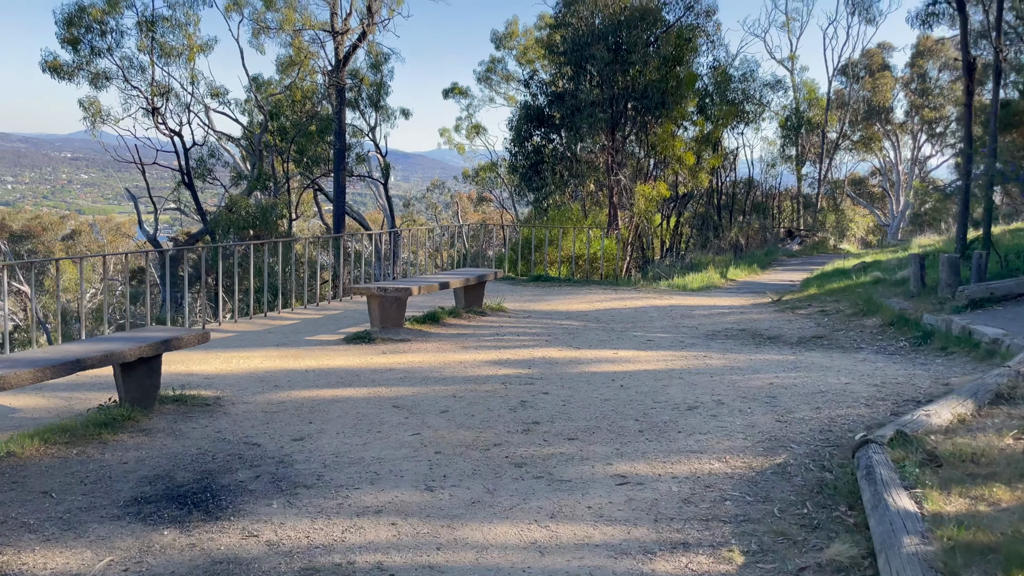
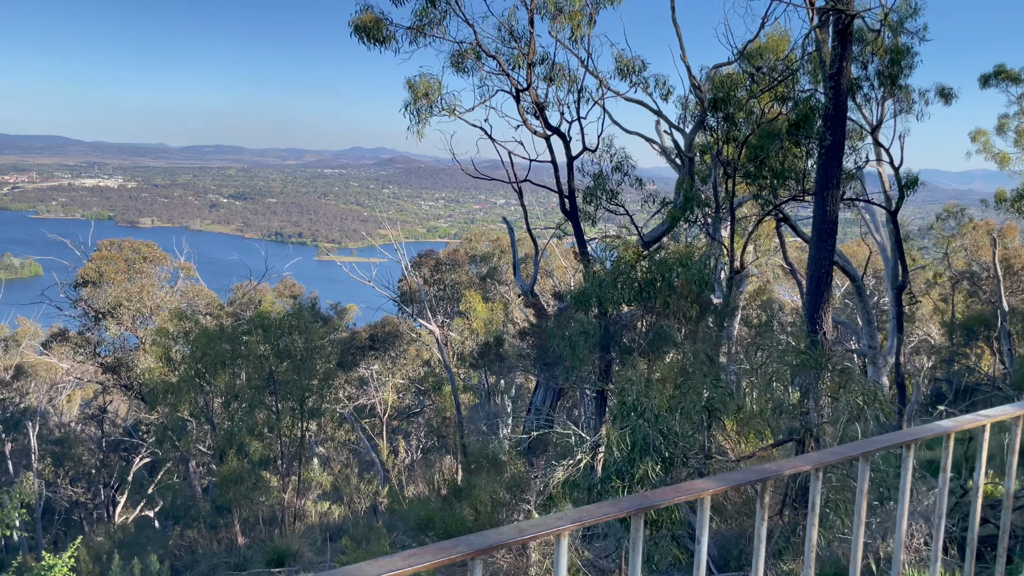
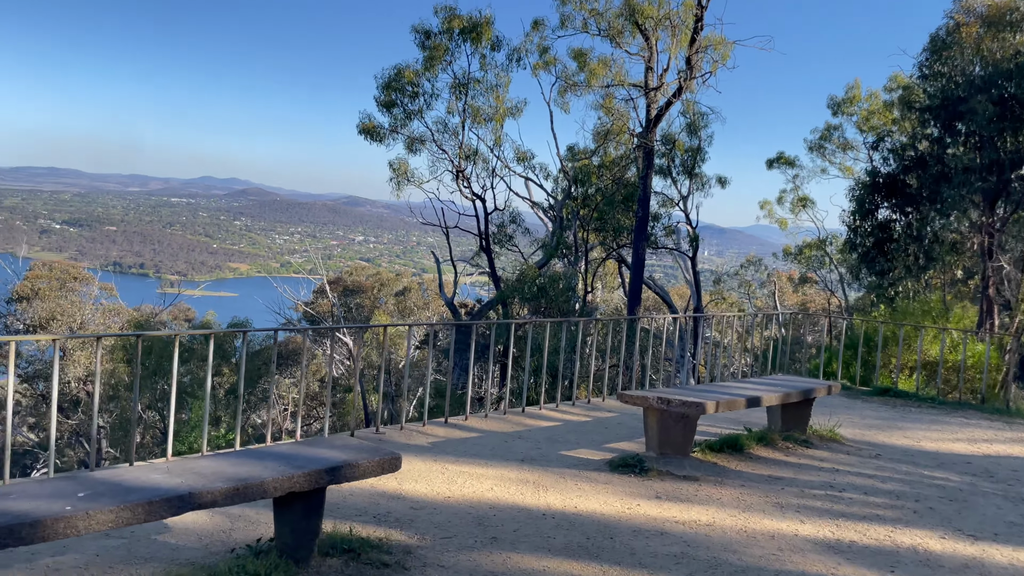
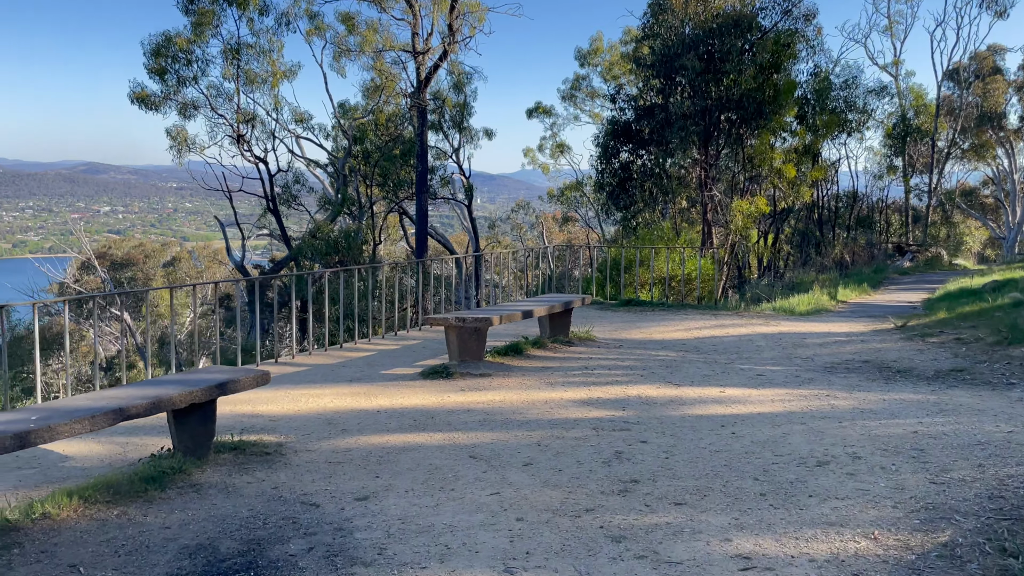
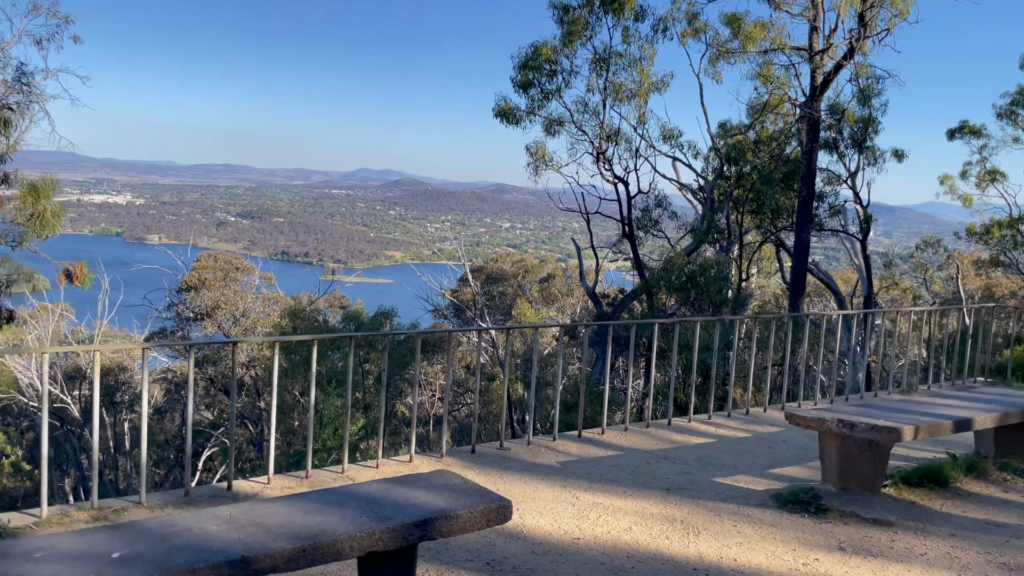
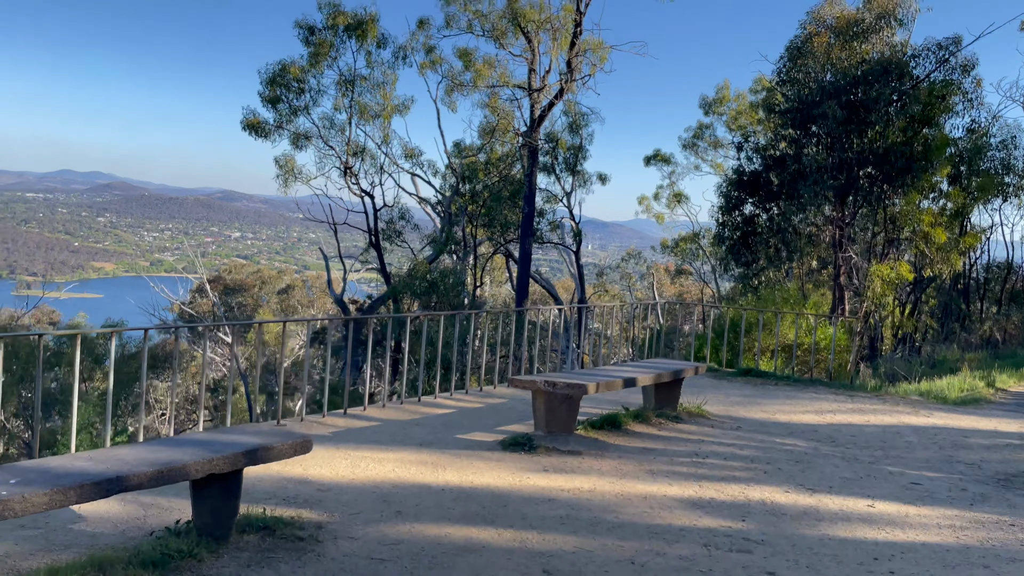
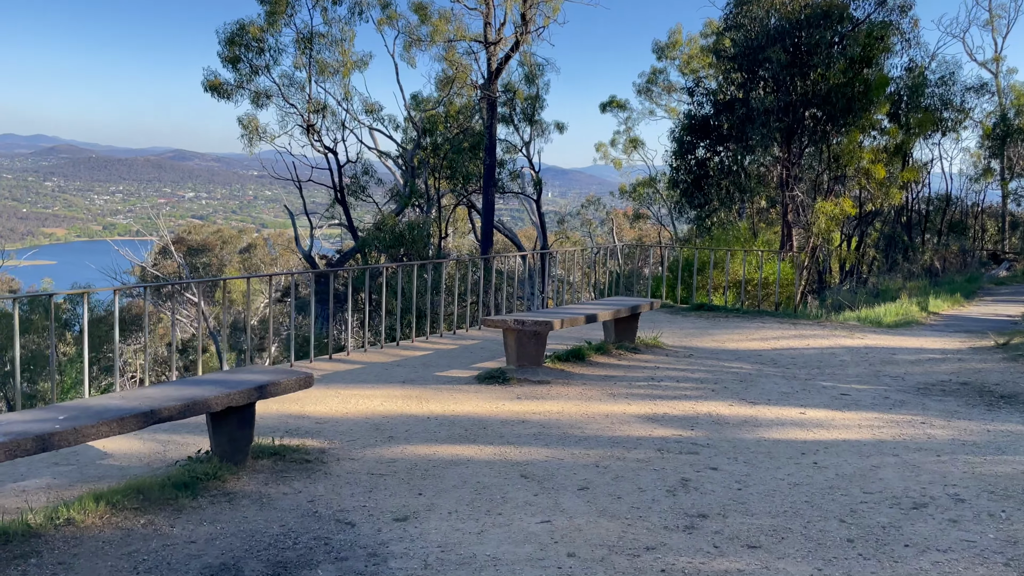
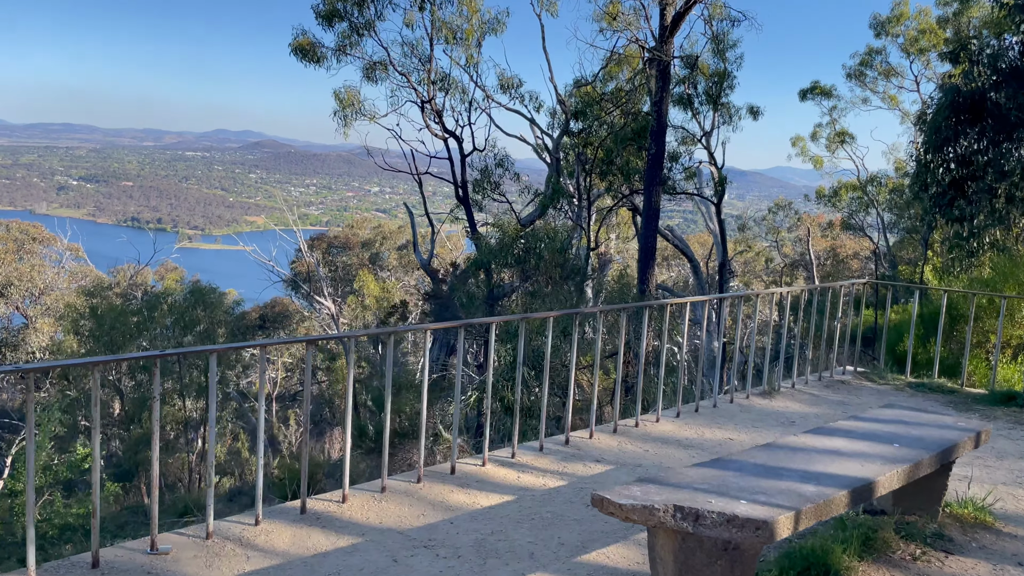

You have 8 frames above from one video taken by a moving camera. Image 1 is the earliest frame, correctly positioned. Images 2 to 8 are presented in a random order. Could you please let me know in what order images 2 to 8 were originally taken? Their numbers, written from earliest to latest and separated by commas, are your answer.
4, 7, 6, 3, 5, 8, 2
